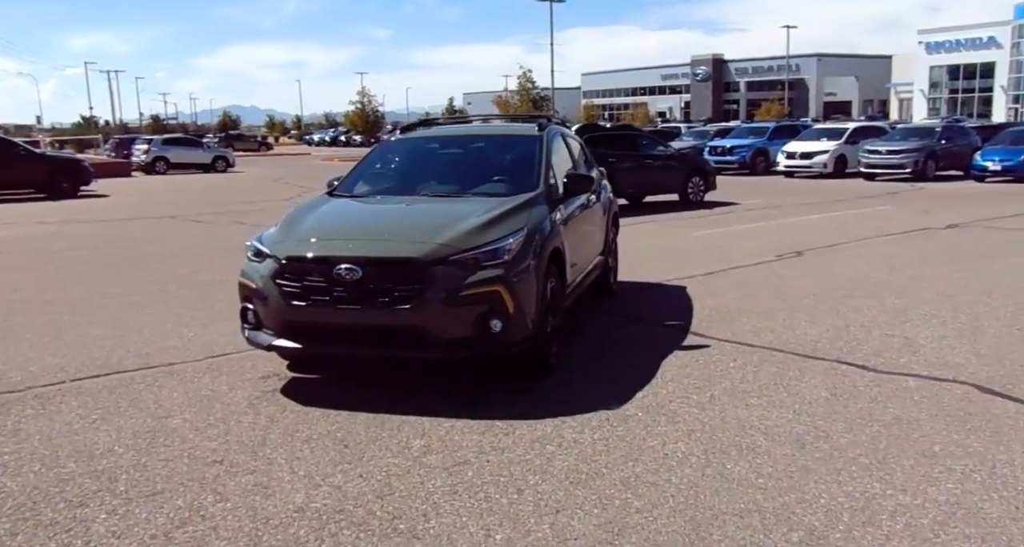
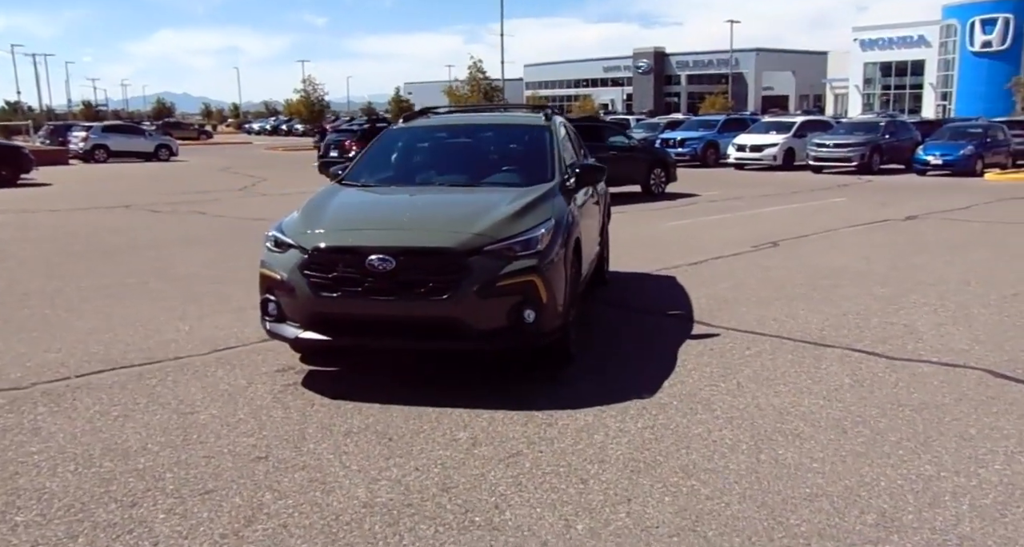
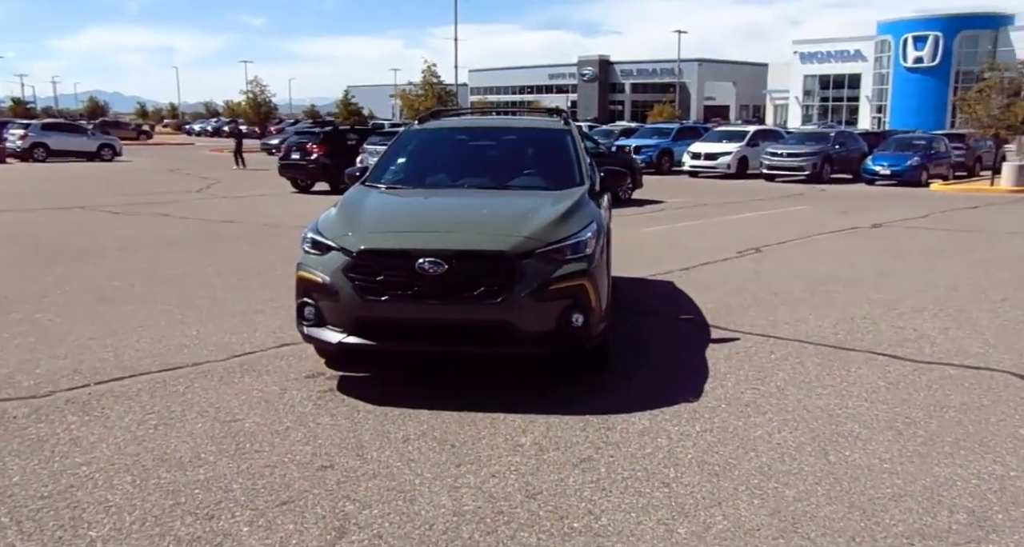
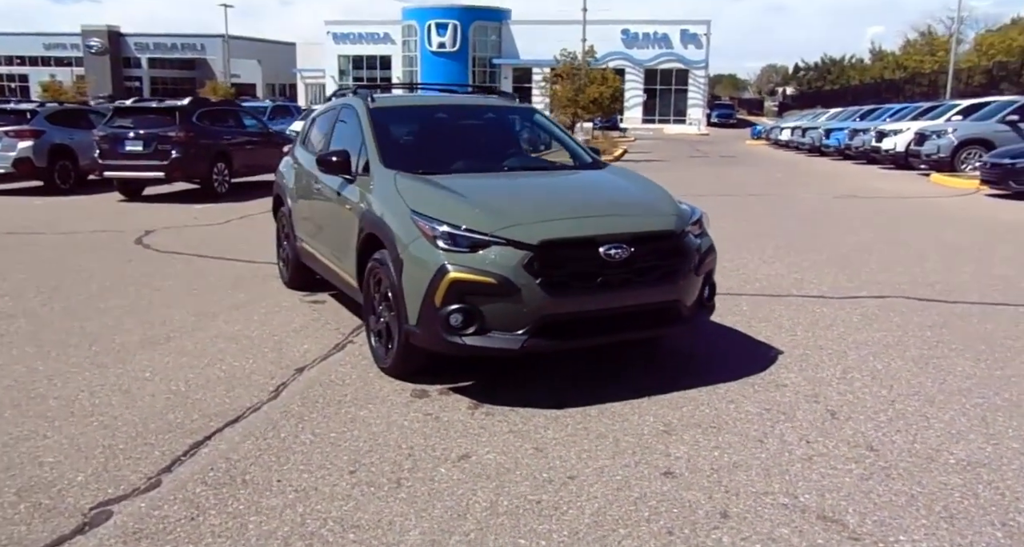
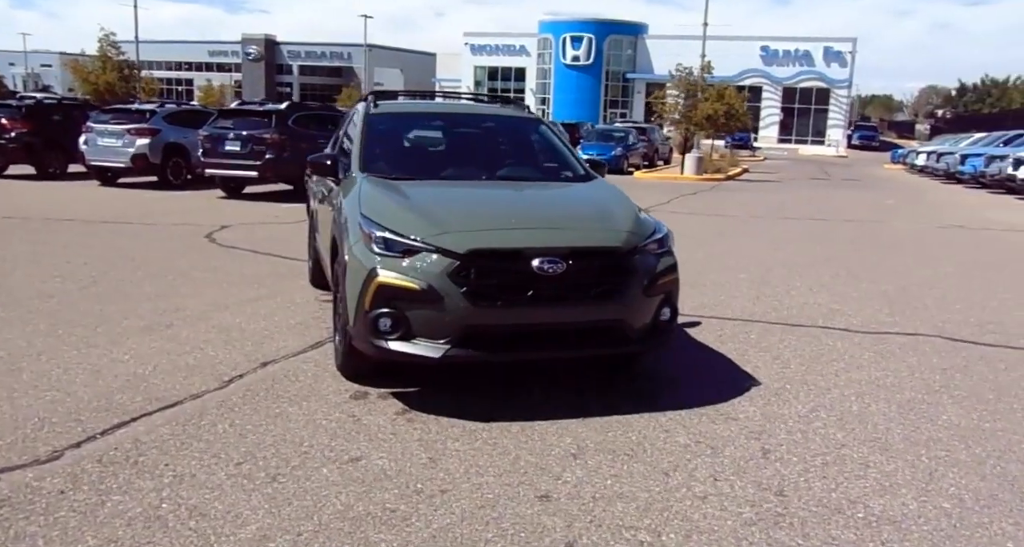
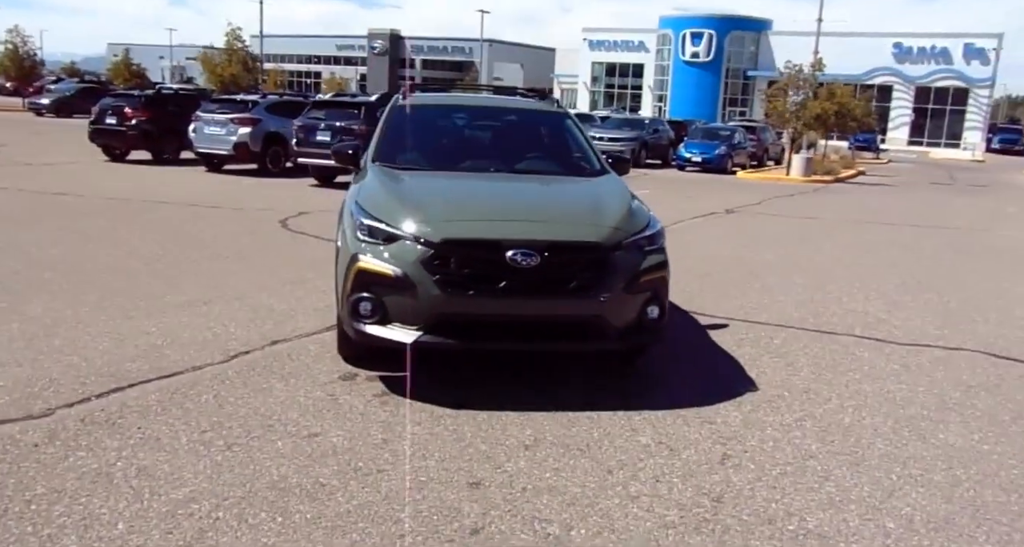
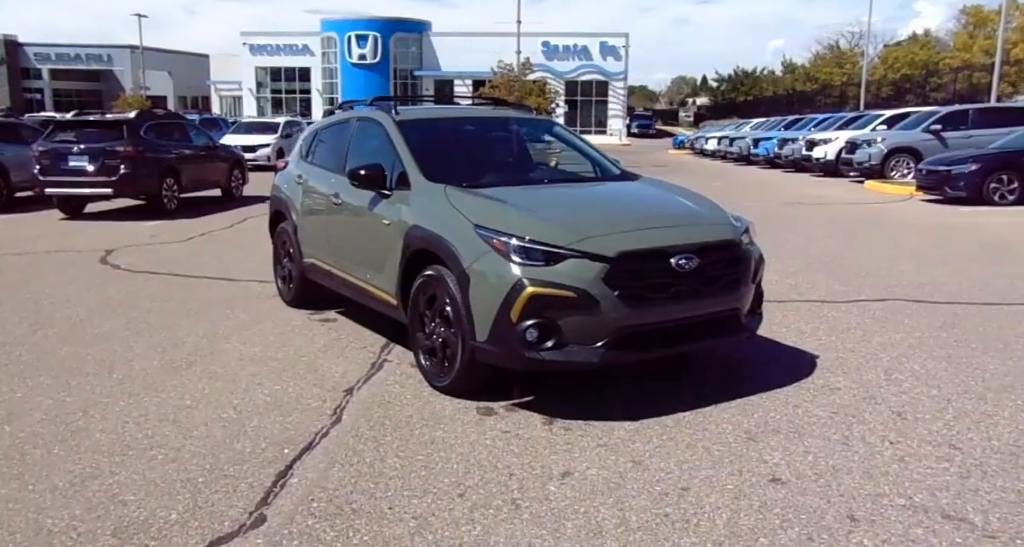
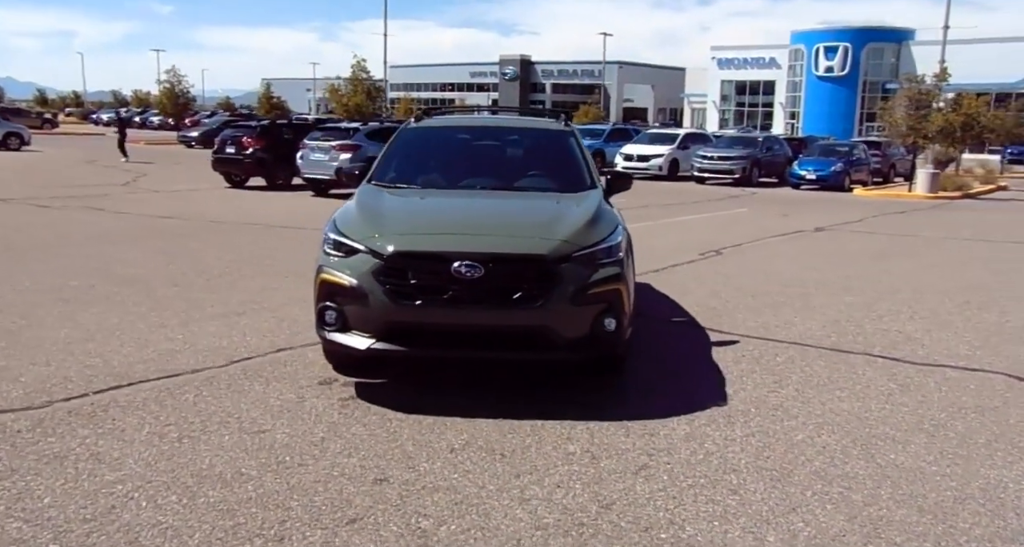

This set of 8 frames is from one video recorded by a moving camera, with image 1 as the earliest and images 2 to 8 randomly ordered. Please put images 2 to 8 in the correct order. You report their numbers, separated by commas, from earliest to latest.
2, 3, 8, 6, 5, 4, 7
